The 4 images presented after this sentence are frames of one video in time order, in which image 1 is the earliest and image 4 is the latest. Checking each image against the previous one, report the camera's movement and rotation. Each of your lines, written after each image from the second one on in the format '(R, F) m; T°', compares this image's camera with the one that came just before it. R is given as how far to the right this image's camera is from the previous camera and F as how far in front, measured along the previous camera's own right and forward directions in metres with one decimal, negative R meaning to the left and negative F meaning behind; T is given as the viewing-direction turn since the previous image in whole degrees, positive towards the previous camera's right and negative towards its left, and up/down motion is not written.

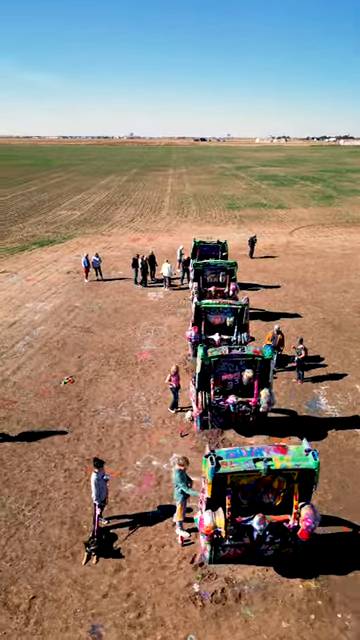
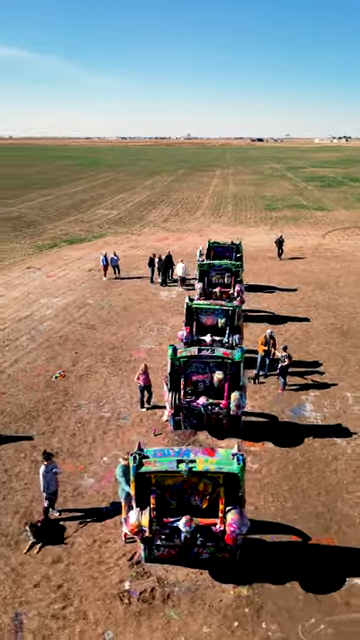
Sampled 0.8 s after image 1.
(+1.7, +0.1) m; -6°
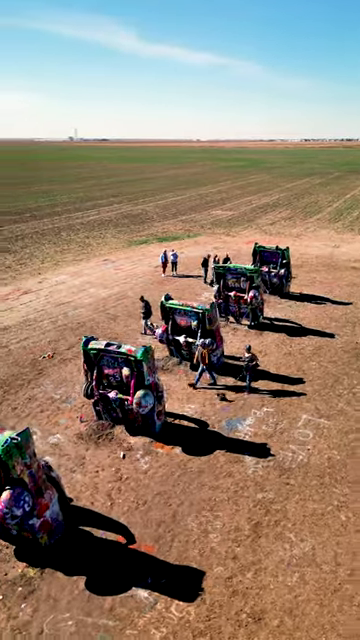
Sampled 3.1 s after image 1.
(+5.1, +0.7) m; -18°
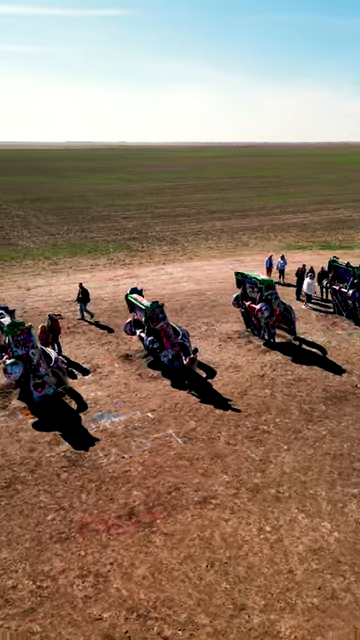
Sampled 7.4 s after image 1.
(+9.0, +2.4) m; -32°
